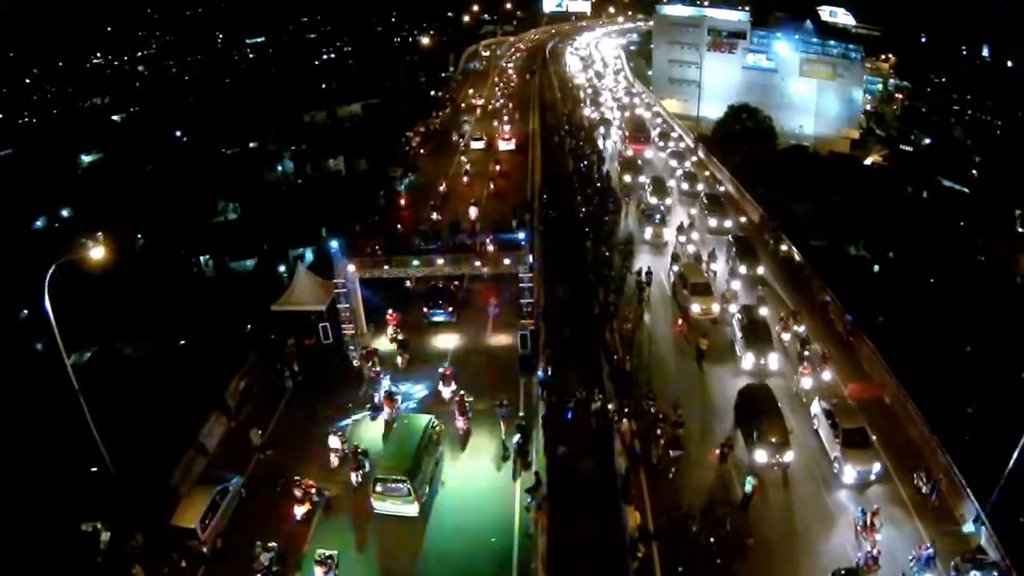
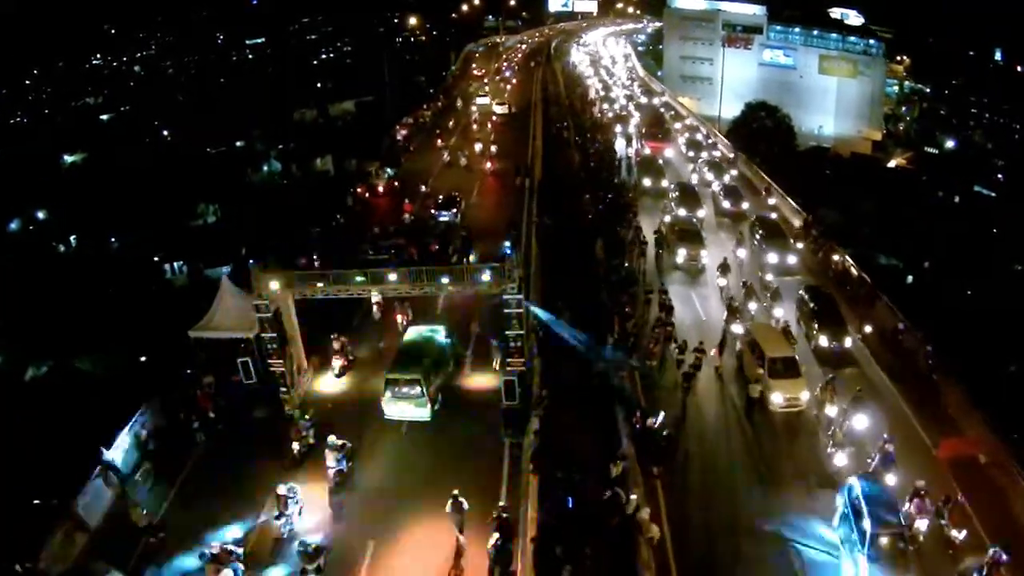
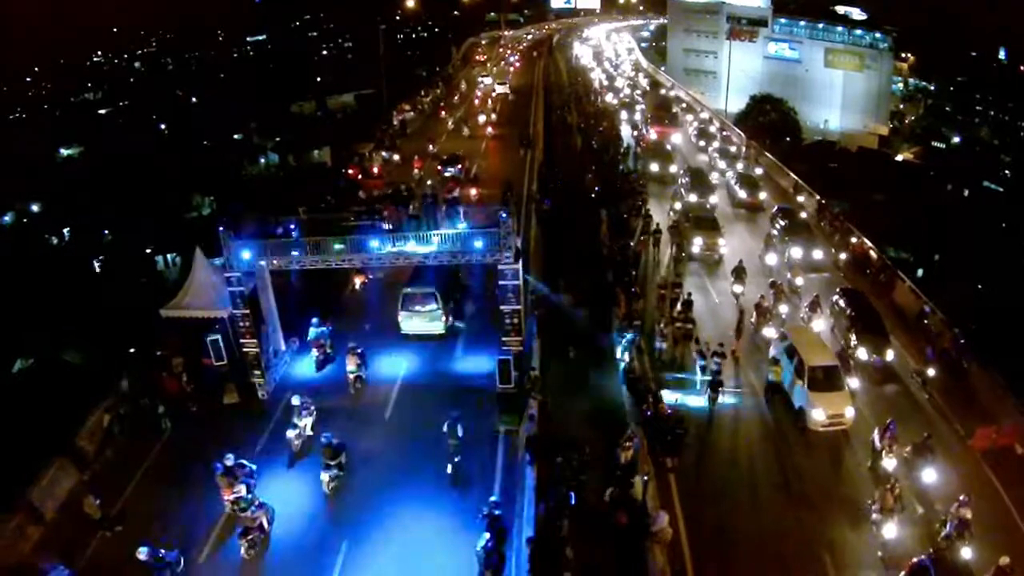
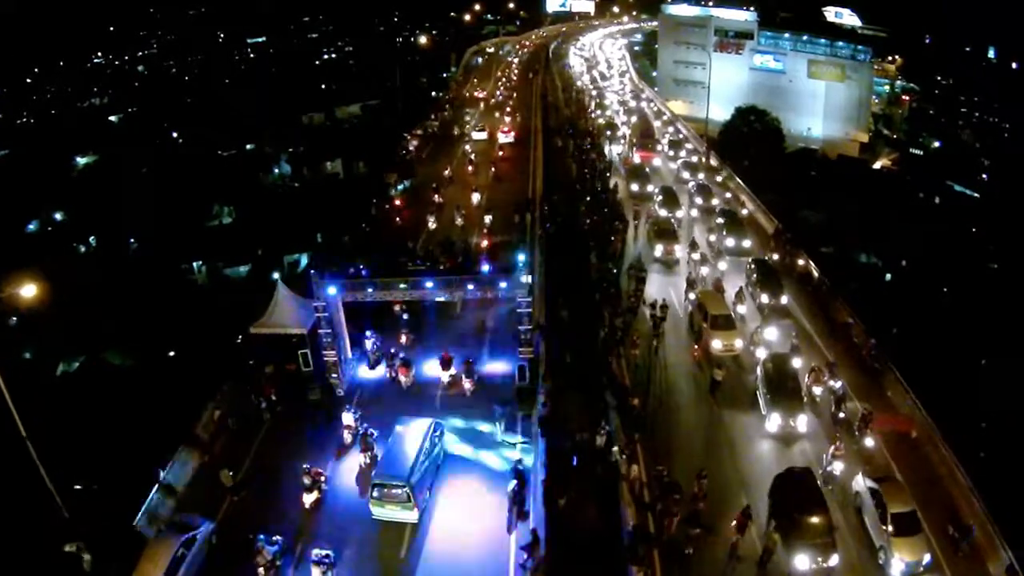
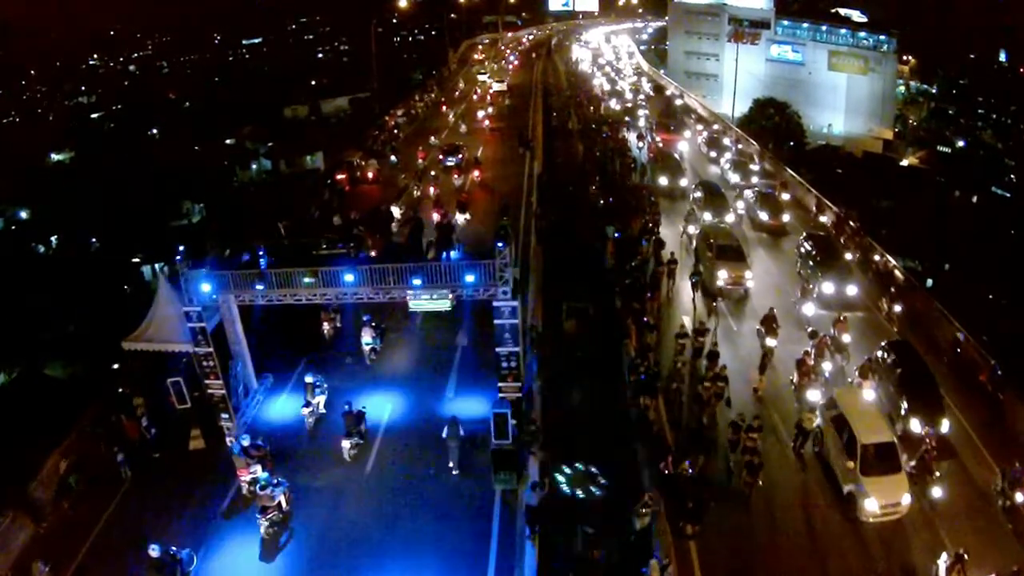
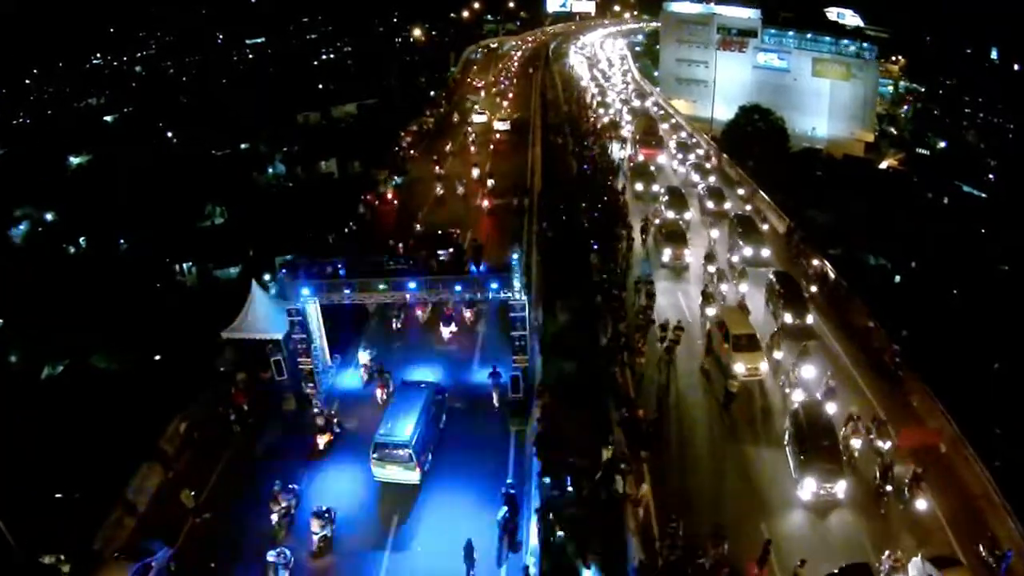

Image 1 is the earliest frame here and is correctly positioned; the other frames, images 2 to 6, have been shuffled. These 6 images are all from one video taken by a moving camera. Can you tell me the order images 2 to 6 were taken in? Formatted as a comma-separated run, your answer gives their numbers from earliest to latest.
4, 6, 2, 3, 5
